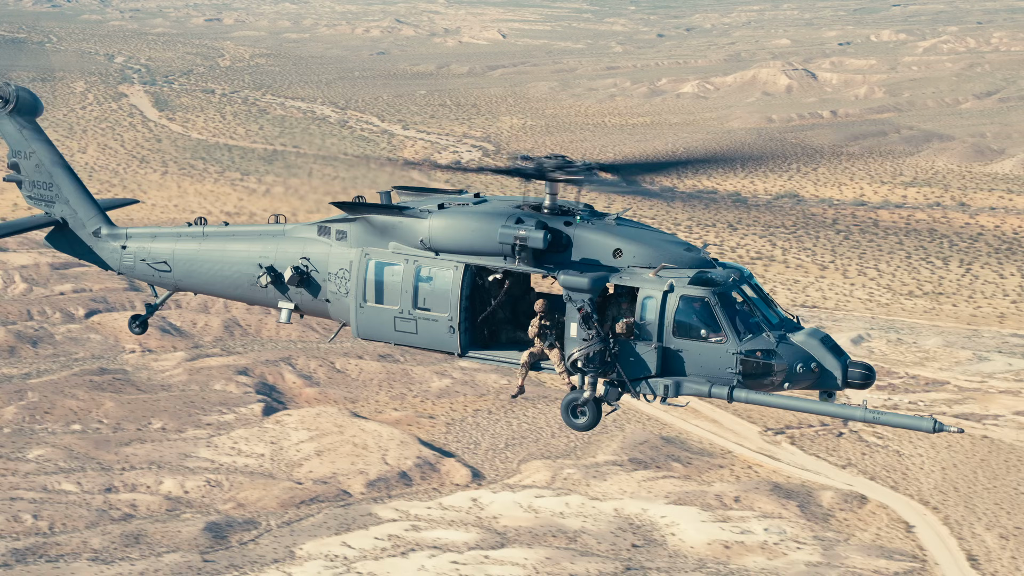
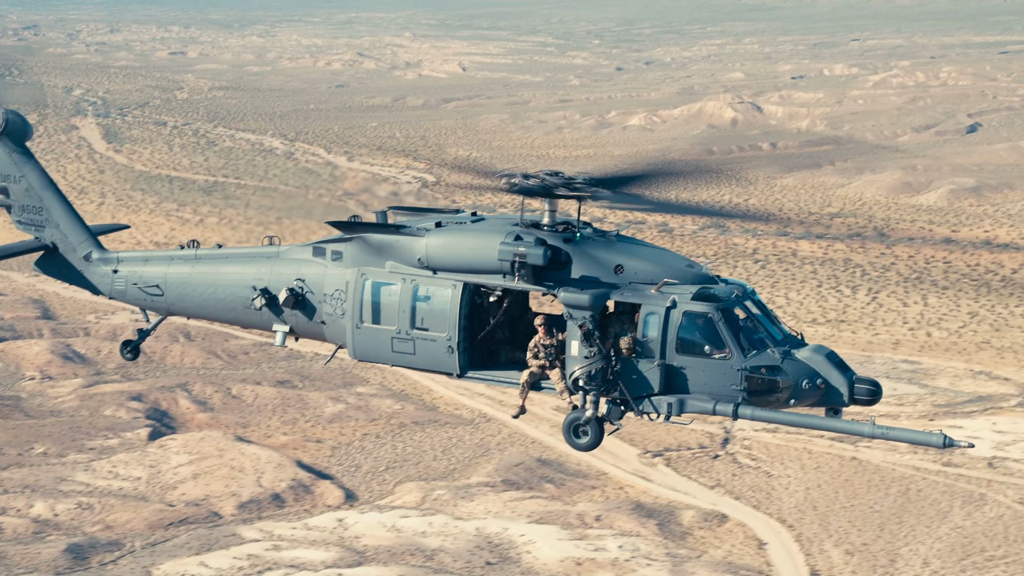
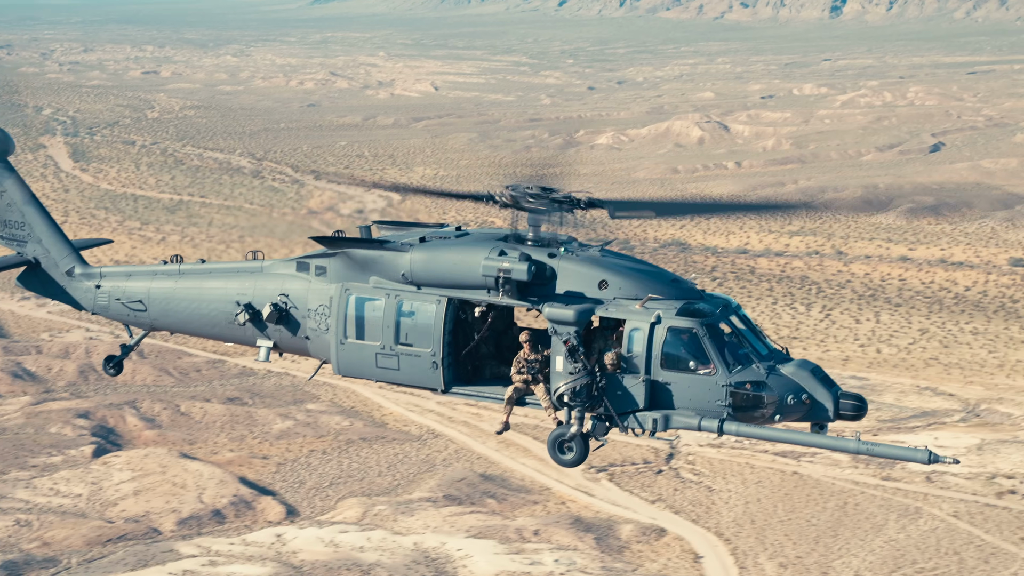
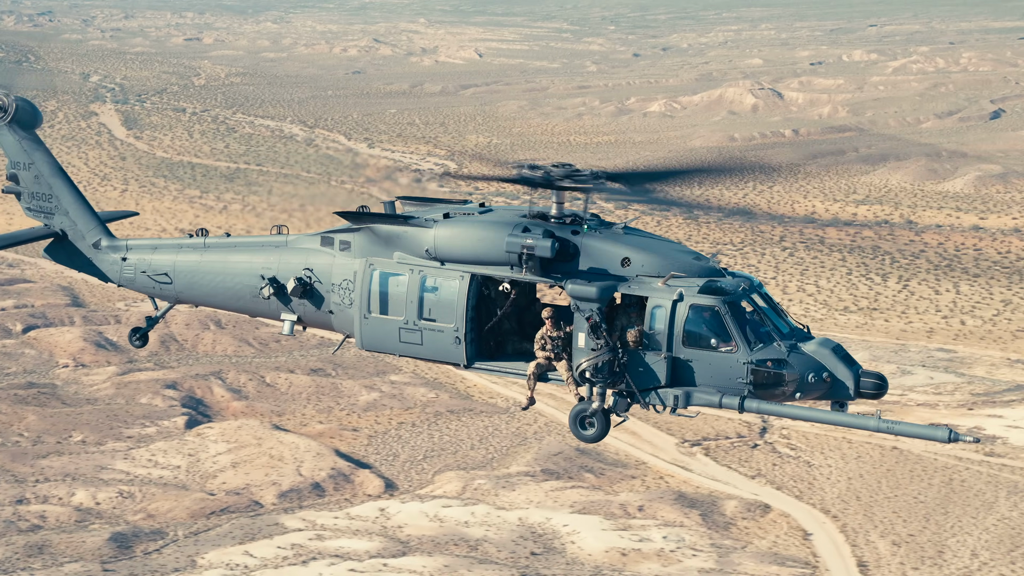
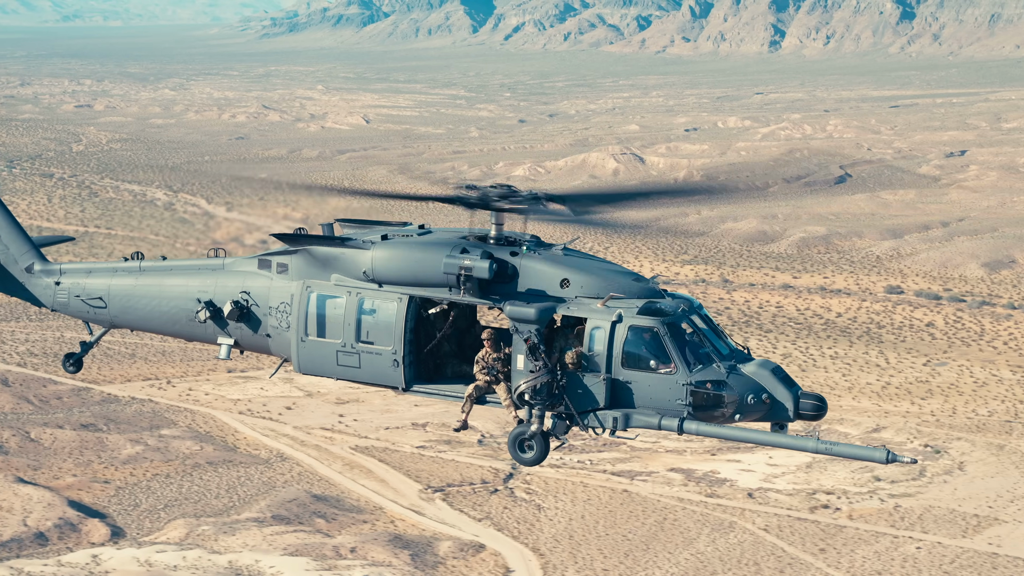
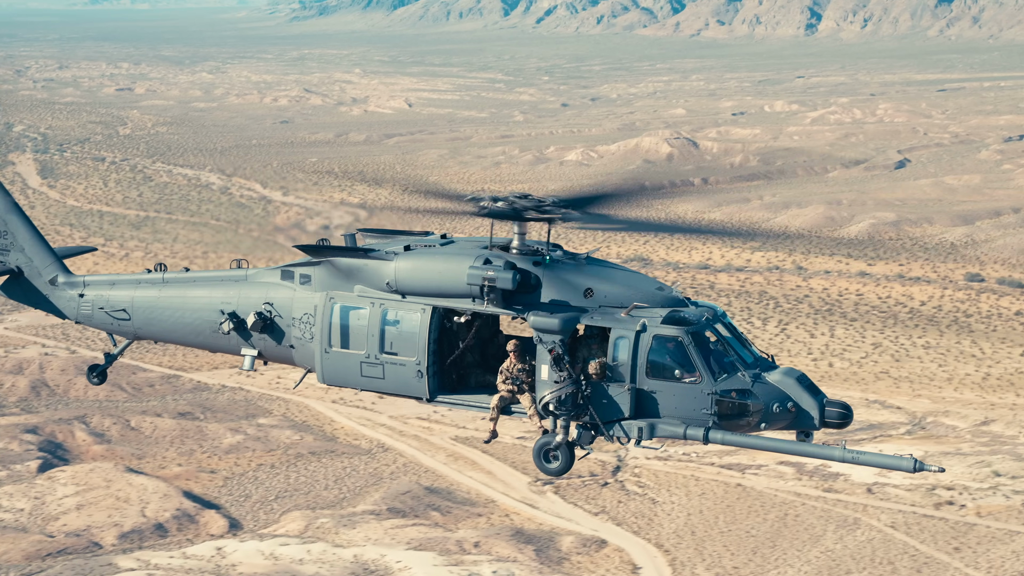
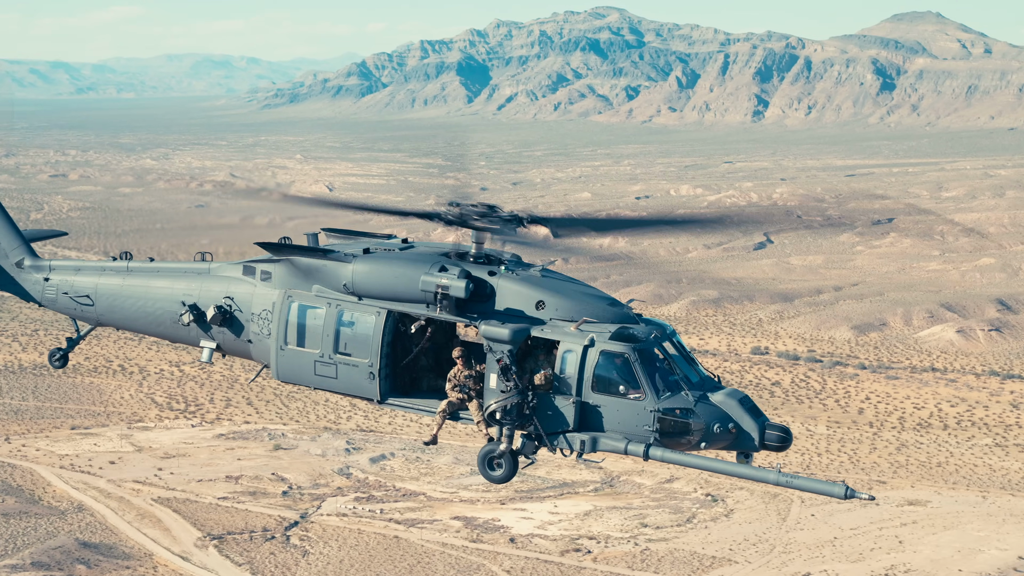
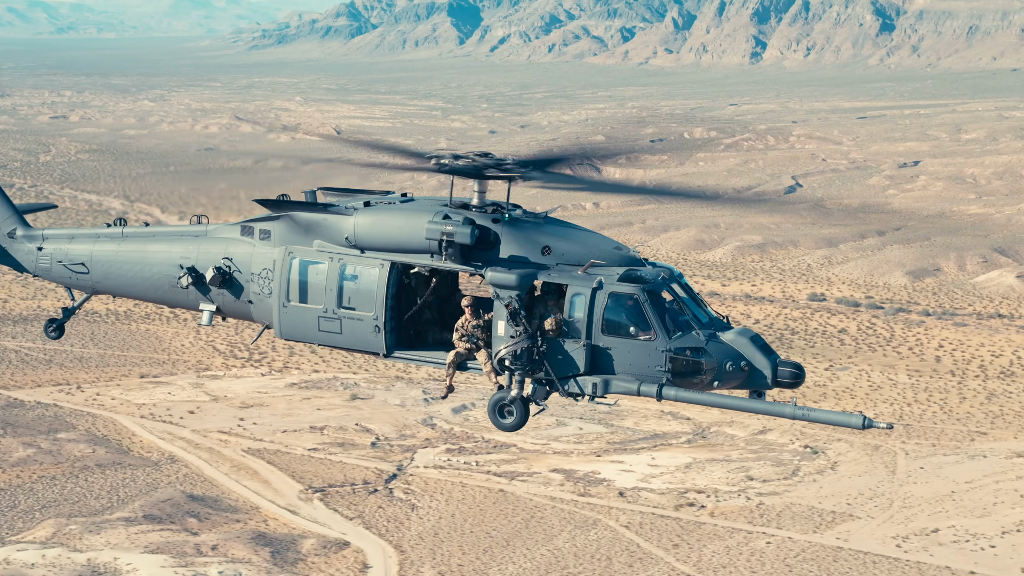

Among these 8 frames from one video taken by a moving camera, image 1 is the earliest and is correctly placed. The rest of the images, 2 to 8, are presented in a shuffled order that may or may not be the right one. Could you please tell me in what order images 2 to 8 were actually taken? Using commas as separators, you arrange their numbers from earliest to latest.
4, 2, 3, 6, 5, 8, 7
